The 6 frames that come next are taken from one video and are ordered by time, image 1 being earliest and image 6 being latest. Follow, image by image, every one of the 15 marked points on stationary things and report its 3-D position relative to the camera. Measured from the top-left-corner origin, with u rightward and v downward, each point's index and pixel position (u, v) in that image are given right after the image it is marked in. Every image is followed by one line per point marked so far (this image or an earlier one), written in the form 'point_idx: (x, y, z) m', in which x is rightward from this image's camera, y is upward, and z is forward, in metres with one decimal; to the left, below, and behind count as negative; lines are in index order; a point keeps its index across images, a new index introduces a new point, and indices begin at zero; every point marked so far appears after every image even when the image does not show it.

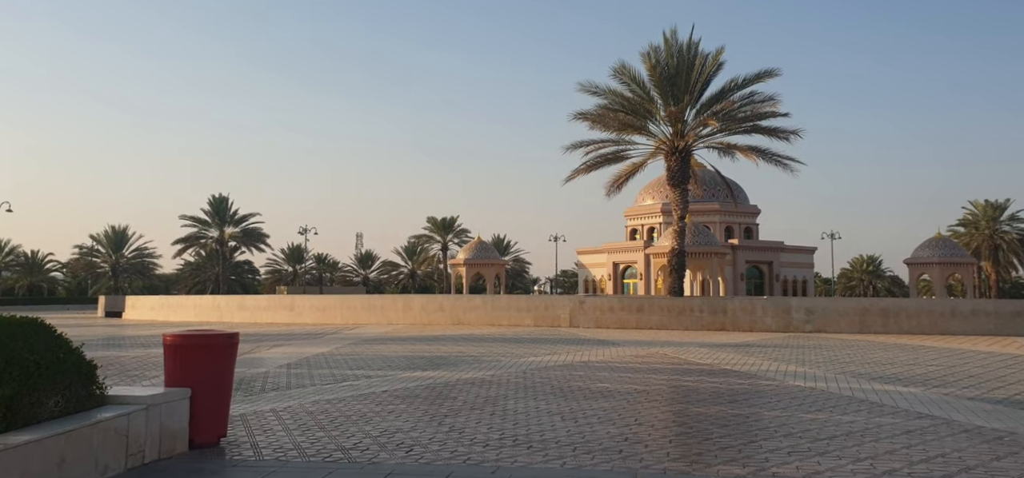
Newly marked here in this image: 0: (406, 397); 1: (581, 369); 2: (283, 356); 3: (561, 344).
0: (-1.3, -1.8, +11.0) m
1: (+1.0, -1.9, +13.7) m
2: (-4.5, -2.3, +18.7) m
3: (+1.0, -2.1, +19.1) m
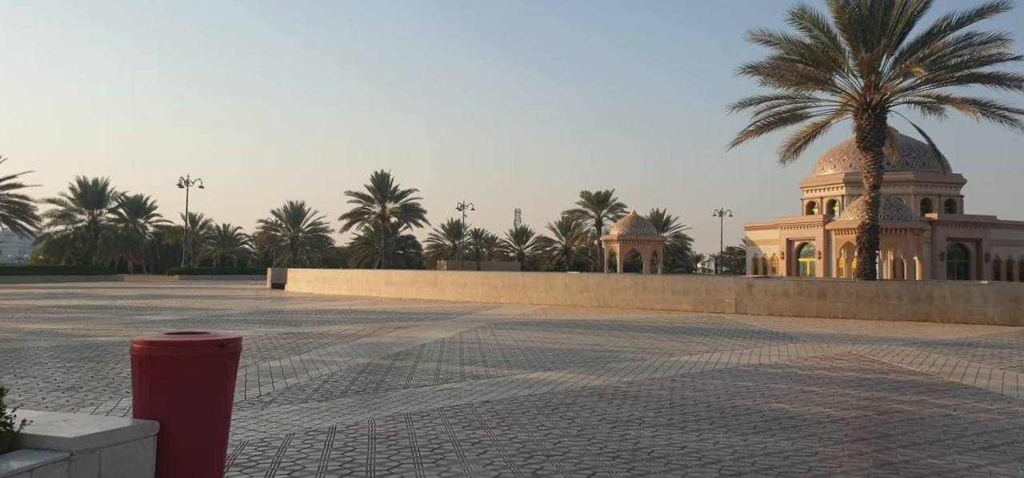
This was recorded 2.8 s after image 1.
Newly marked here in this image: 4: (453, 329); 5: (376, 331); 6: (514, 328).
0: (-0.1, -1.5, +8.3) m
1: (+2.7, -1.6, +10.5) m
2: (-1.9, -1.7, +16.4) m
3: (+3.6, -1.7, +15.8) m
4: (-1.2, -1.8, +18.3) m
5: (-2.7, -1.8, +19.1) m
6: (0.0, -1.7, +18.0) m
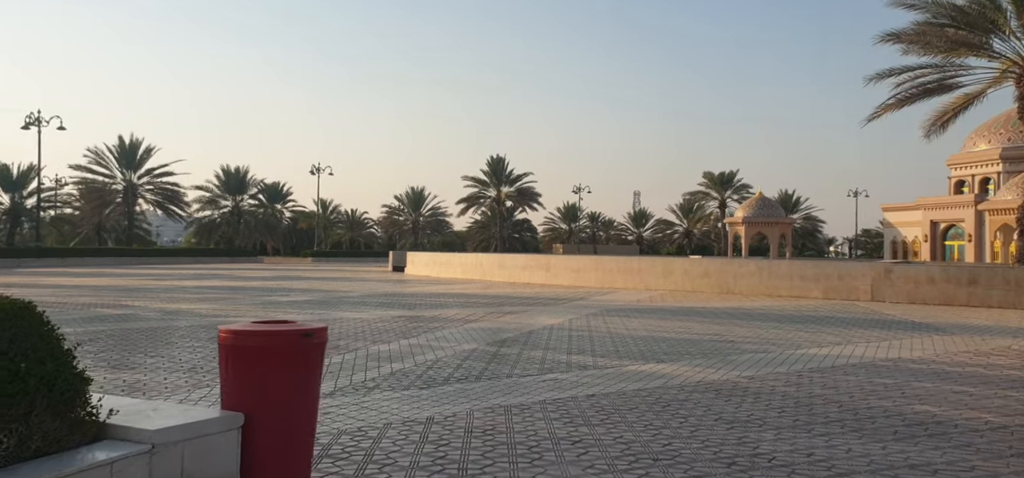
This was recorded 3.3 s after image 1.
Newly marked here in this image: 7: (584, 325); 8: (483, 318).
0: (+0.8, -1.4, +7.7) m
1: (+3.8, -1.4, +9.5) m
2: (-0.1, -1.4, +16.0) m
3: (+5.4, -1.4, +14.7) m
4: (+0.9, -1.4, +17.7) m
5: (-0.5, -1.5, +18.7) m
6: (+2.1, -1.4, +17.3) m
7: (+1.1, -1.4, +15.5) m
8: (-0.6, -1.5, +17.3) m
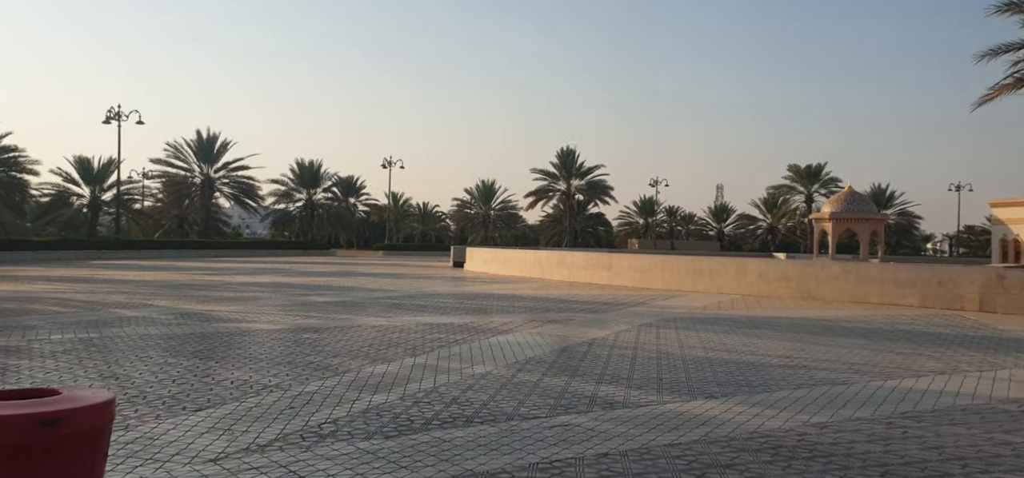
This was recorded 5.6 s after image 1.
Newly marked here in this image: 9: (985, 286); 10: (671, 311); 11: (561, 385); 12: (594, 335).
0: (+0.7, -1.4, +5.6) m
1: (+3.8, -1.4, +7.1) m
2: (+0.5, -1.4, +13.9) m
3: (+5.8, -1.4, +12.2) m
4: (+1.6, -1.4, +15.6) m
5: (+0.3, -1.5, +16.7) m
6: (+2.8, -1.4, +15.0) m
7: (+1.6, -1.4, +13.4) m
8: (+0.1, -1.4, +15.3) m
9: (+8.7, -0.9, +17.7) m
10: (+3.0, -1.4, +18.4) m
11: (+0.5, -1.4, +9.3) m
12: (+1.1, -1.4, +14.2) m
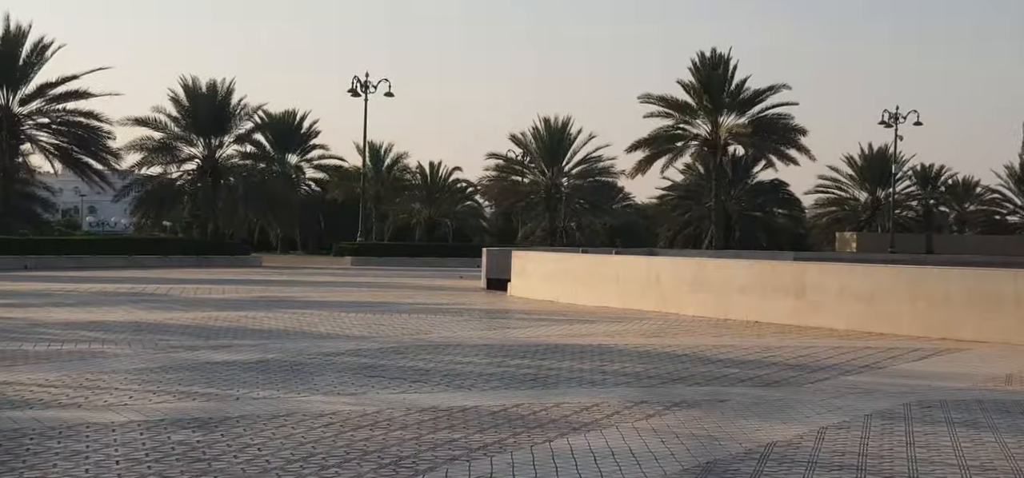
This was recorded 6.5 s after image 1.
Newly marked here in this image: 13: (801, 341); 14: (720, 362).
0: (+0.9, -1.4, -2.6) m
1: (+4.1, -1.4, -1.2) m
2: (+1.2, -1.4, +5.8) m
3: (+6.4, -1.4, +3.8) m
4: (+2.4, -1.4, +7.4) m
5: (+1.2, -1.4, +8.6) m
6: (+3.5, -1.3, +6.8) m
7: (+2.2, -1.3, +5.2) m
8: (+0.8, -1.4, +7.1) m
9: (+9.5, -0.8, +9.1) m
10: (+3.9, -1.3, +10.1) m
11: (+0.9, -1.4, +1.2) m
12: (+1.8, -1.4, +6.0) m
13: (+3.4, -1.3, +10.7) m
14: (+2.0, -1.4, +8.9) m
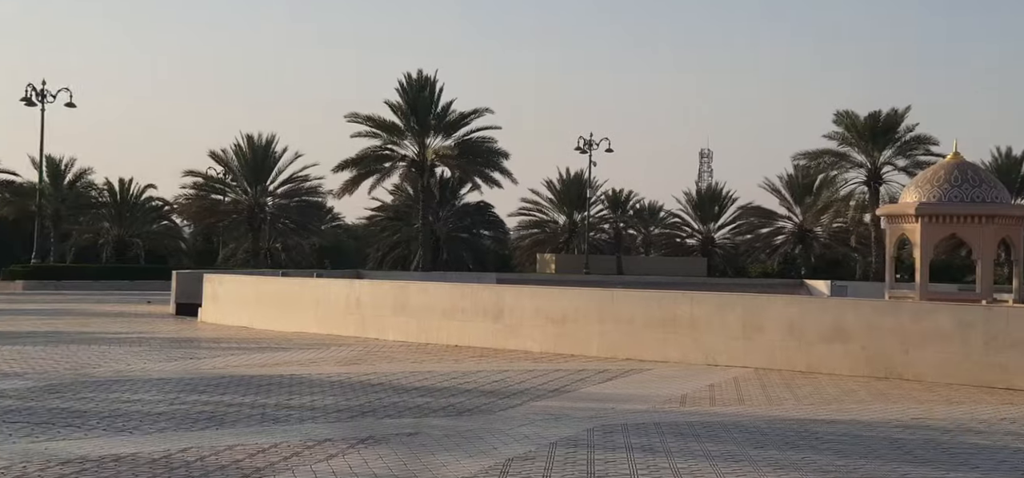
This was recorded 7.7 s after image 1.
0: (+1.6, -1.4, -2.4) m
1: (+4.2, -1.4, -0.1) m
2: (-0.6, -1.5, +5.7) m
3: (+4.9, -1.5, +5.3) m
4: (+0.1, -1.5, +7.5) m
5: (-1.4, -1.6, +8.3) m
6: (+1.3, -1.5, +7.3) m
7: (+0.6, -1.5, +5.4) m
8: (-1.4, -1.5, +6.9) m
9: (+6.4, -1.0, +11.4) m
10: (+0.7, -1.5, +10.6) m
11: (+0.5, -1.4, +1.2) m
12: (-0.1, -1.5, +6.1) m
13: (0.0, -1.6, +11.1) m
14: (-0.7, -1.6, +8.9) m
